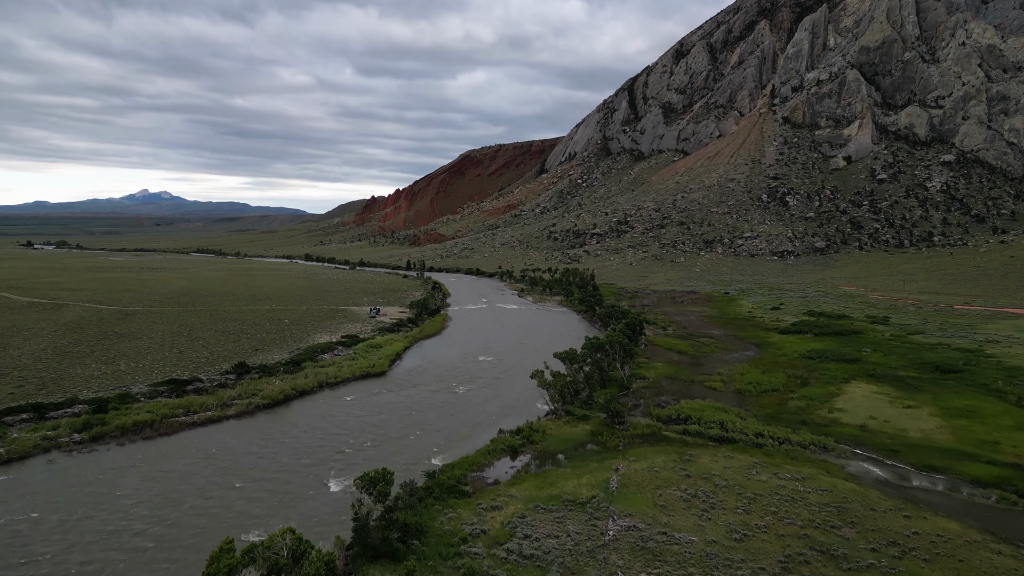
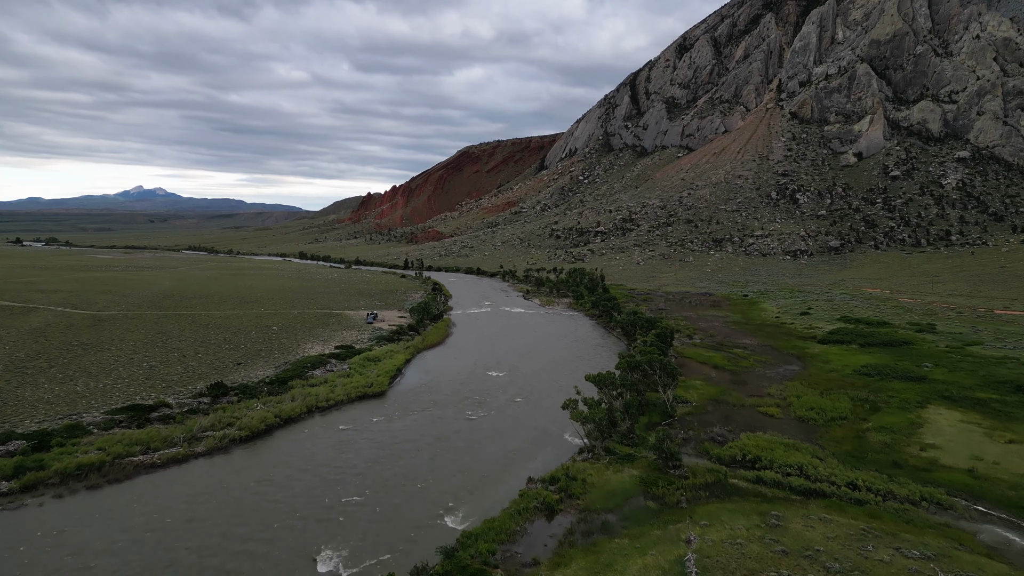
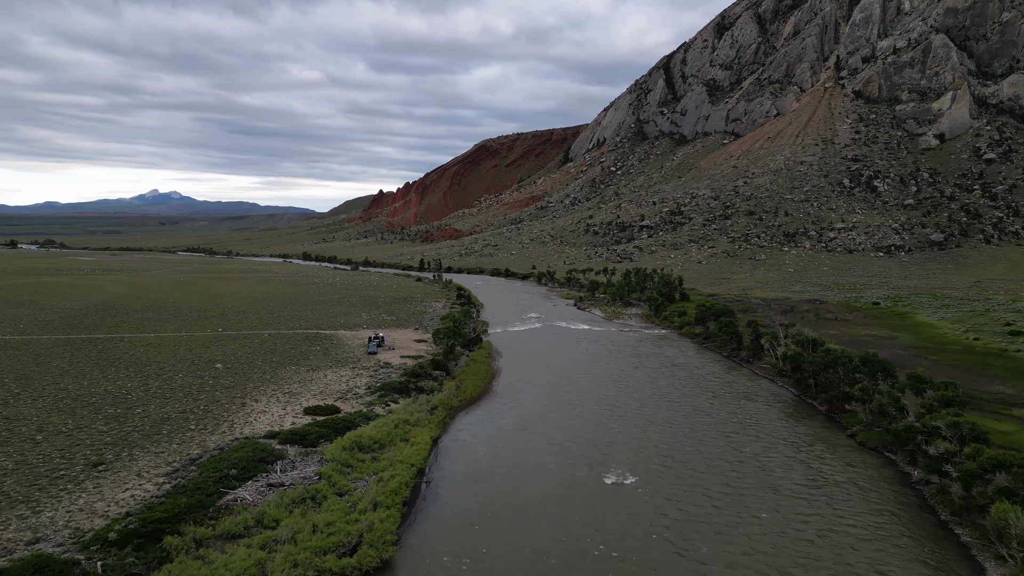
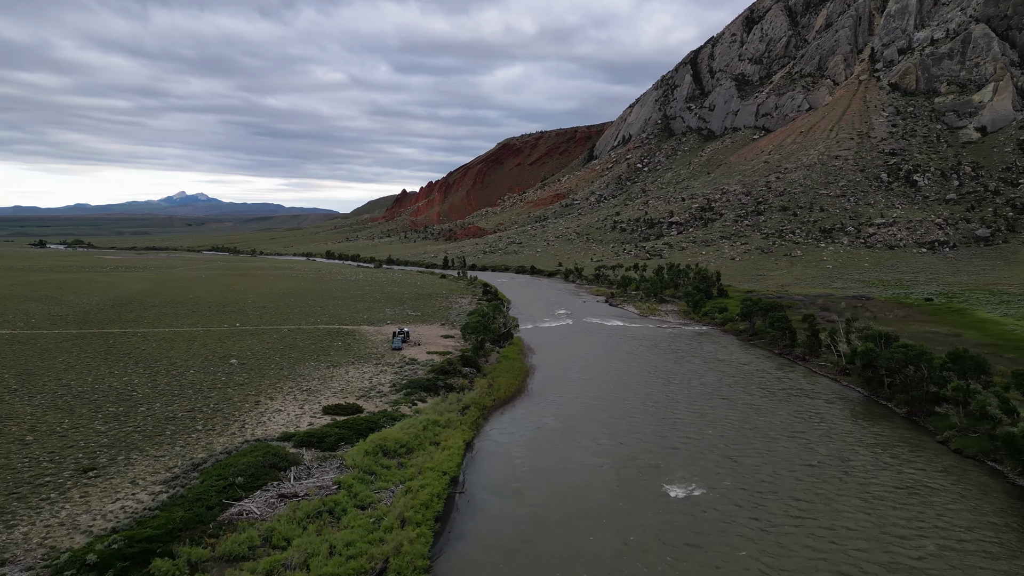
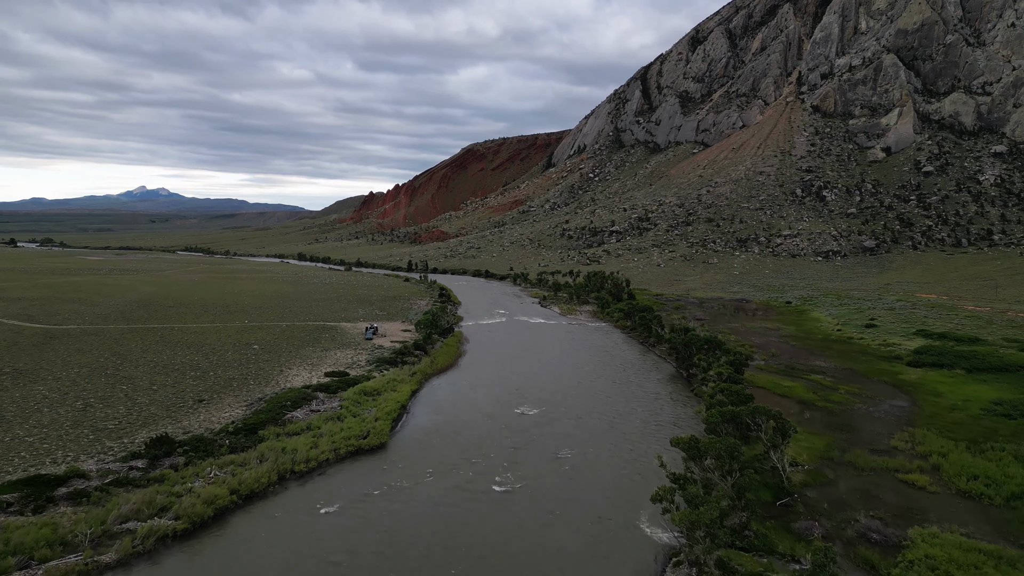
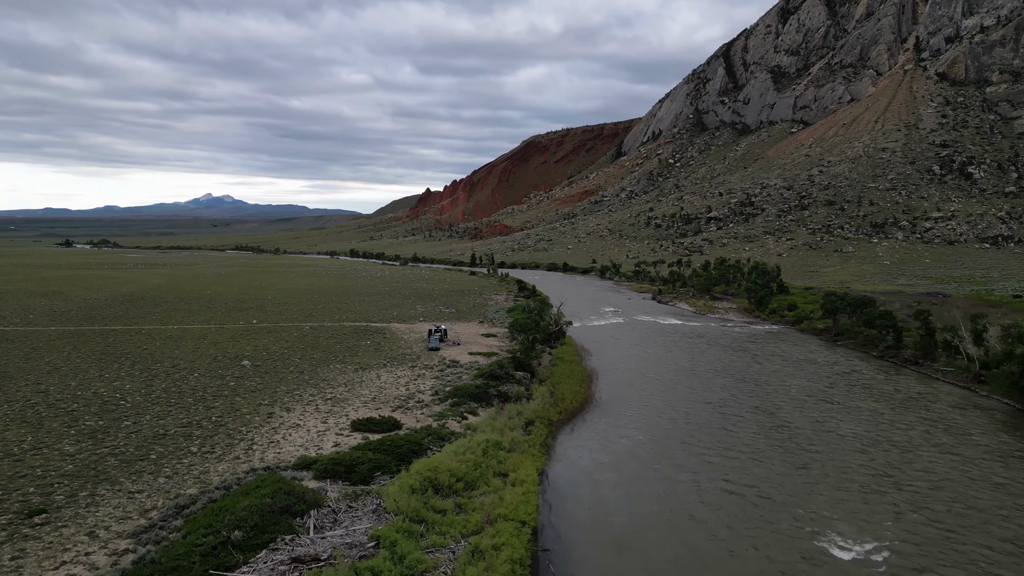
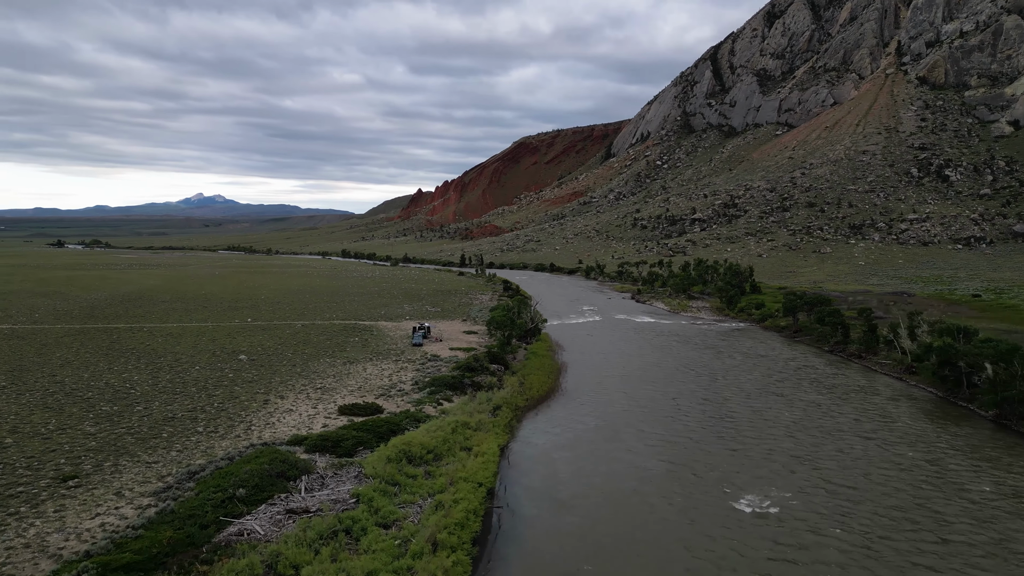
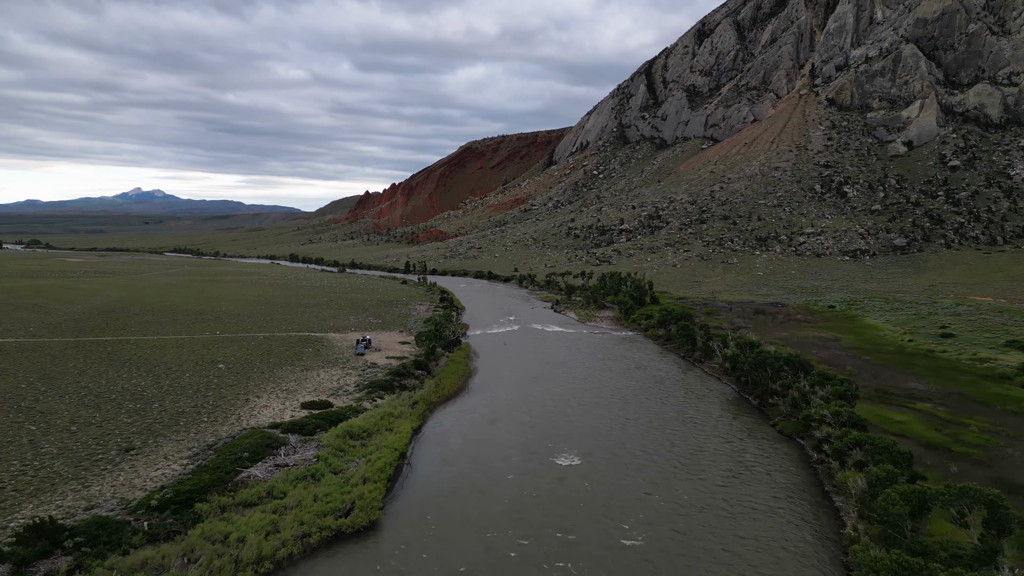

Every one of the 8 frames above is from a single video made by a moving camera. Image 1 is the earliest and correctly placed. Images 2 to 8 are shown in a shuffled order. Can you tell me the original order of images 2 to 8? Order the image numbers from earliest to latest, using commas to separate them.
2, 5, 8, 3, 4, 7, 6
